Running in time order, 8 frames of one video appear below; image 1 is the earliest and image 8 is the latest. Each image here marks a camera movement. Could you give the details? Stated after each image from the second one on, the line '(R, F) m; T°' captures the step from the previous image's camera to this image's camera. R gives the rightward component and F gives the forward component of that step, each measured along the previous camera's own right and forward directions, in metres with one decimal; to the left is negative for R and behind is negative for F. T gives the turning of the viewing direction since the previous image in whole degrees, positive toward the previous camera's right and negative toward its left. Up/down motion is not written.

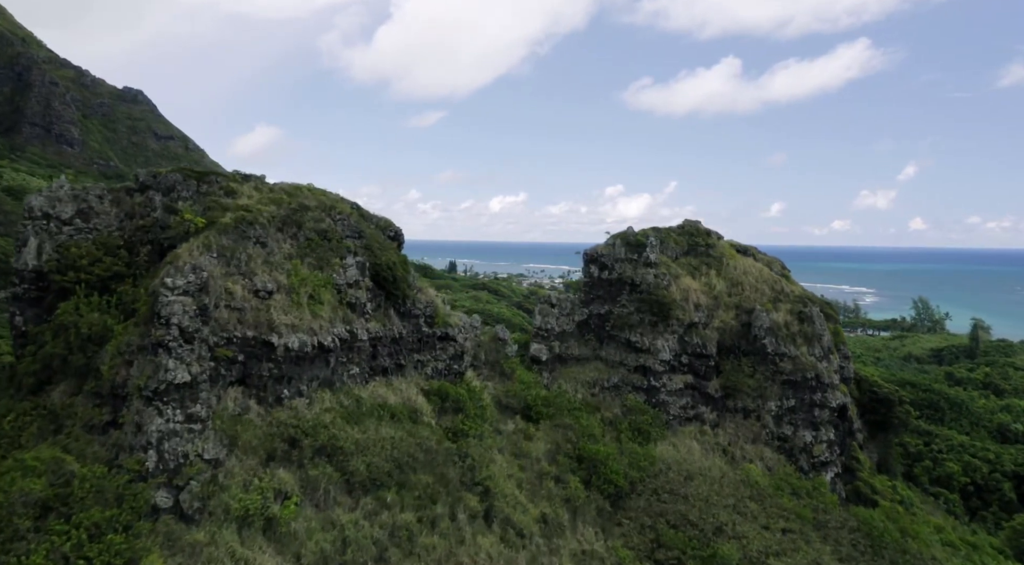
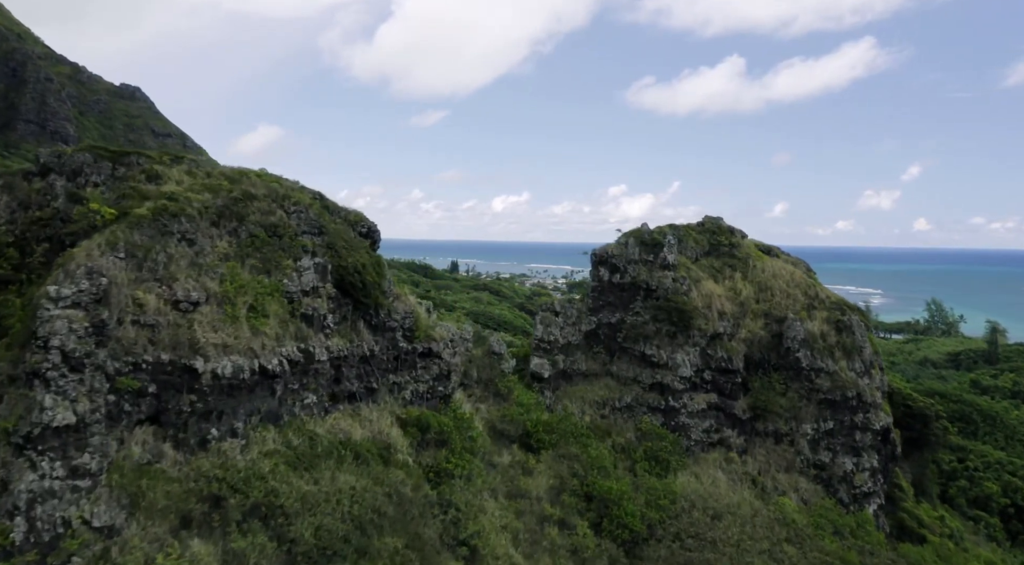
(+0.2, +2.9) m; 0°
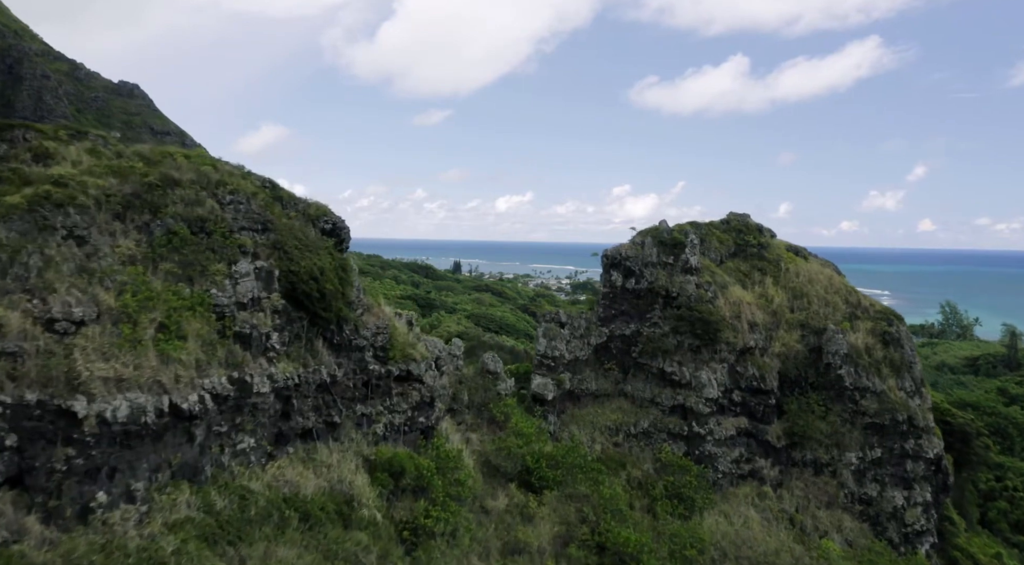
(+0.1, +2.7) m; 0°
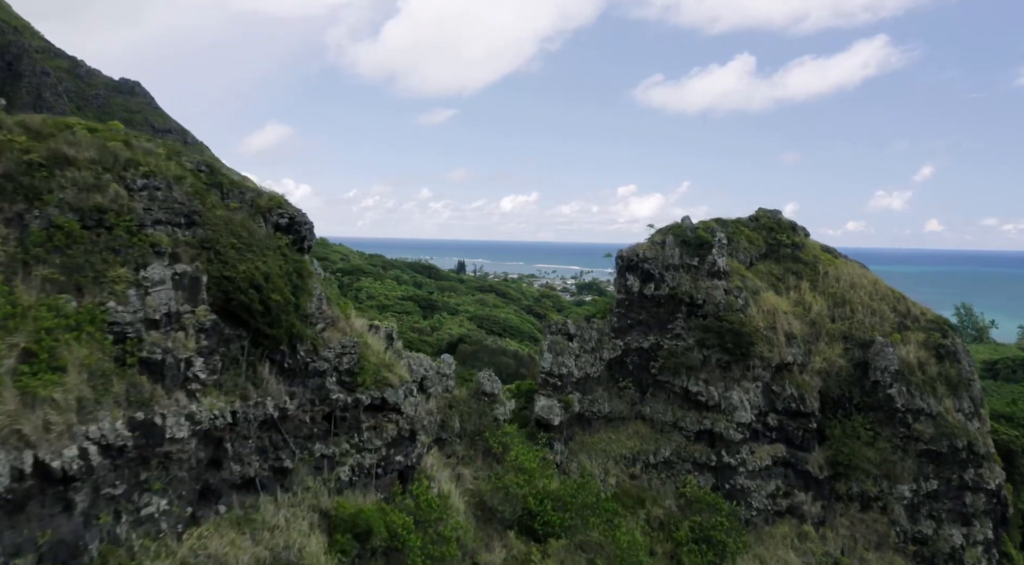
(+0.1, +2.3) m; 0°
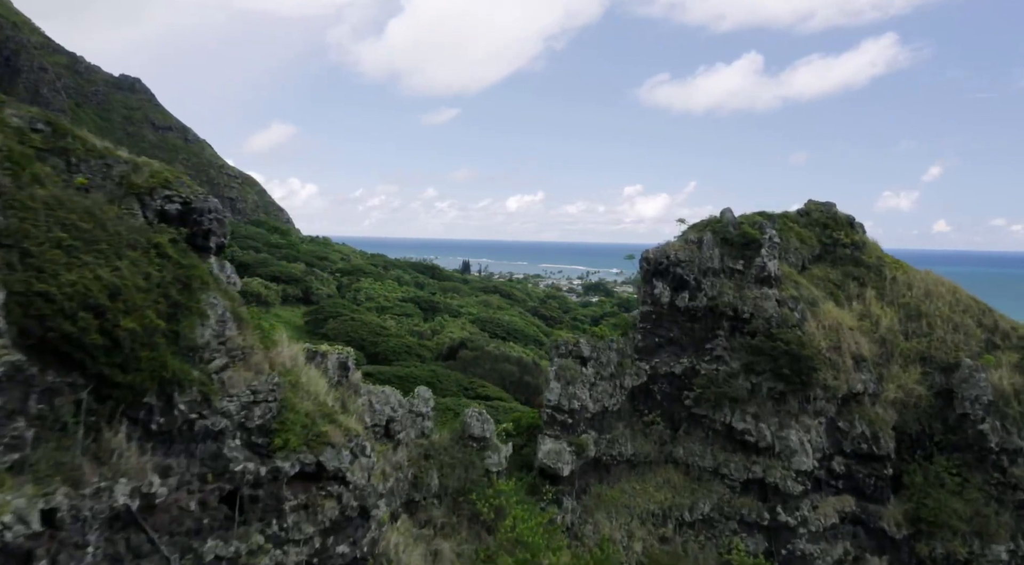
(+0.1, +3.1) m; 0°
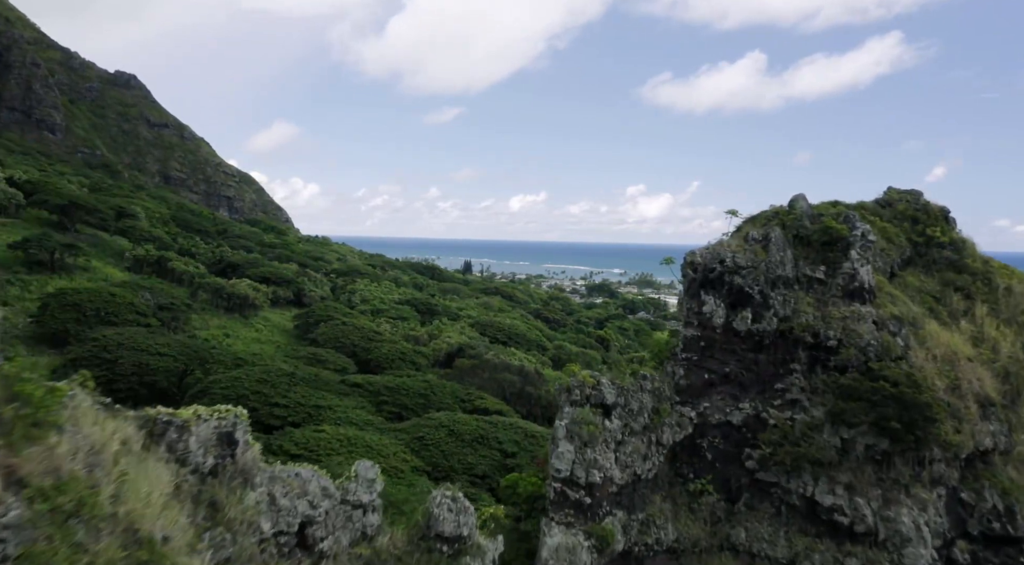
(+0.1, +3.4) m; 0°
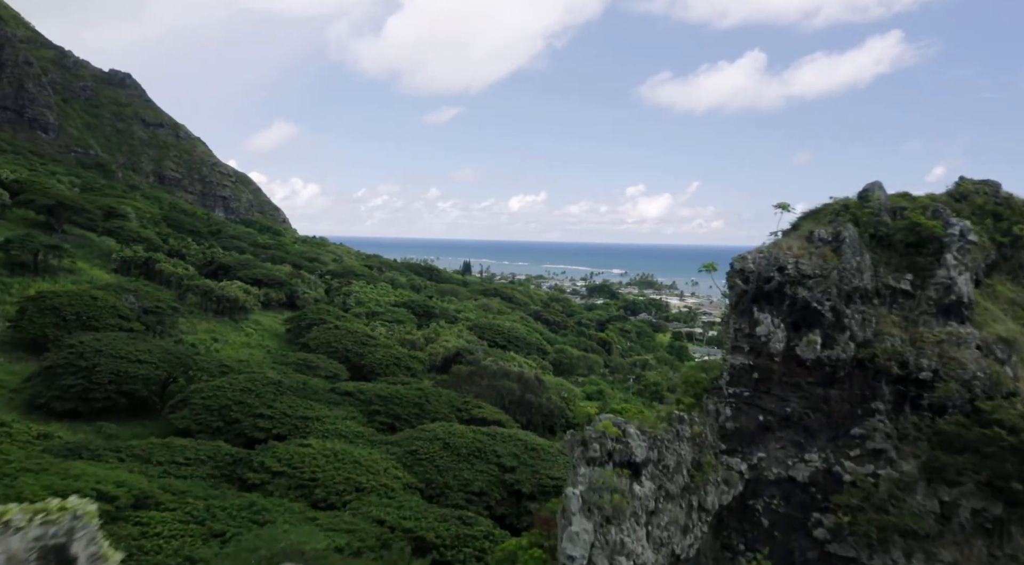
(0.0, +2.0) m; 0°
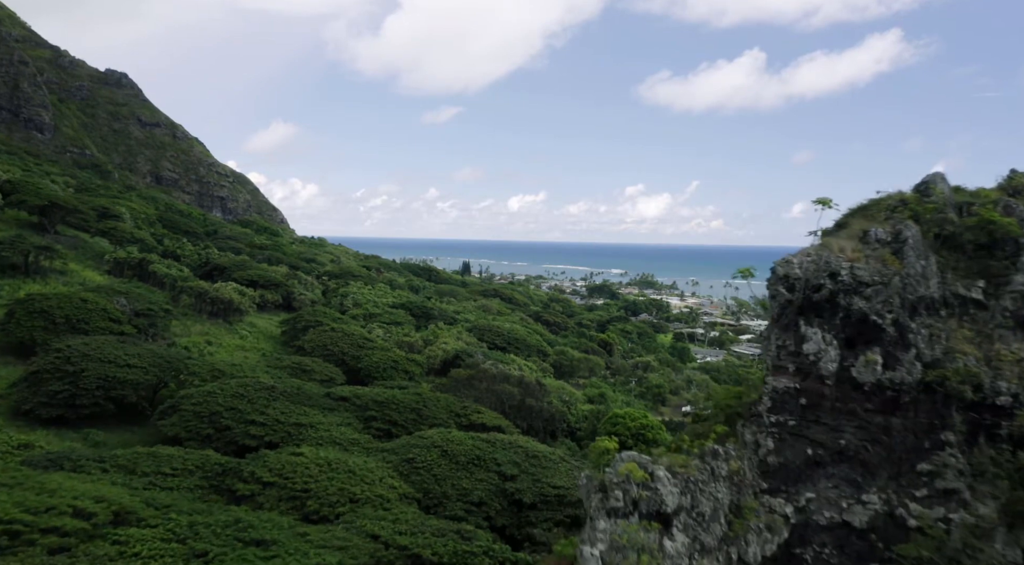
(0.0, +1.0) m; 0°
